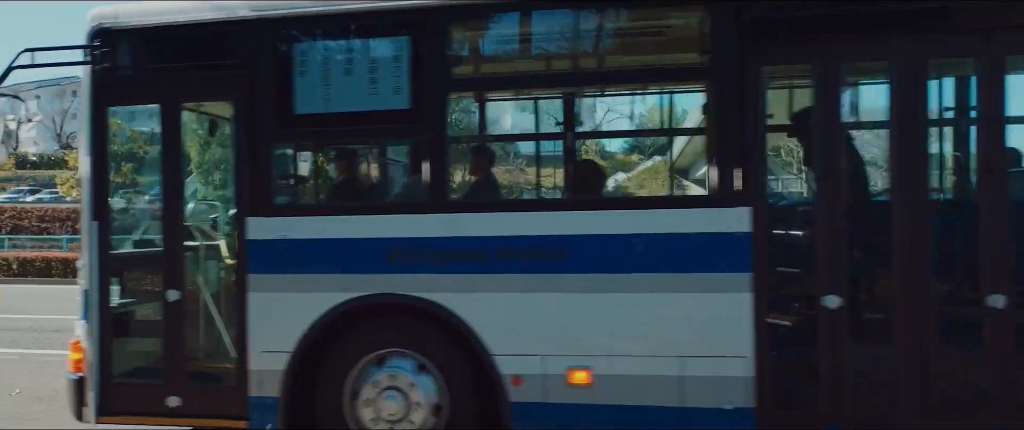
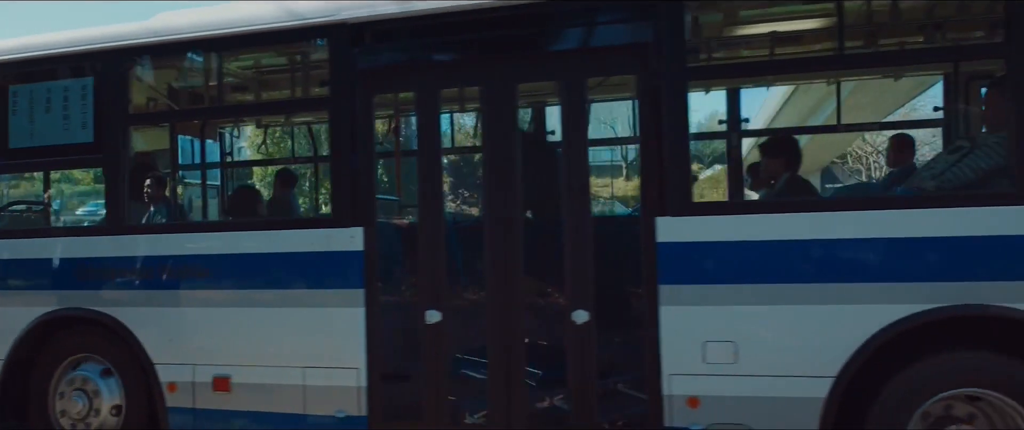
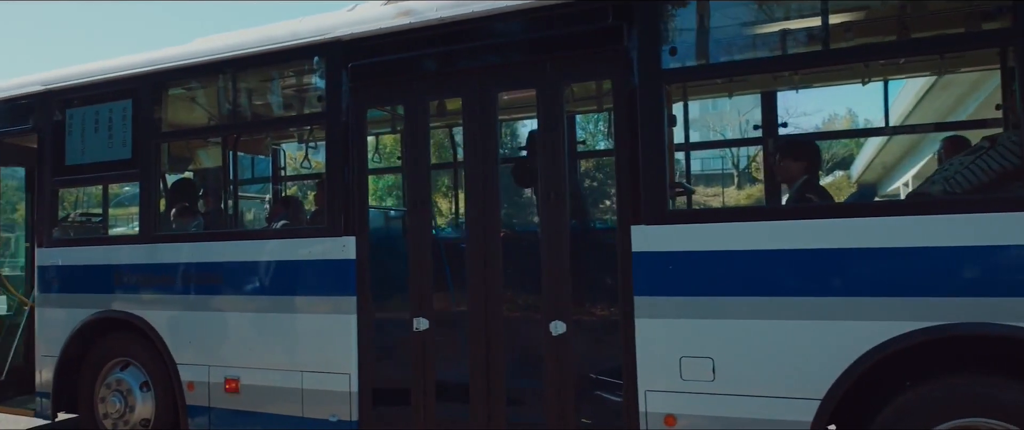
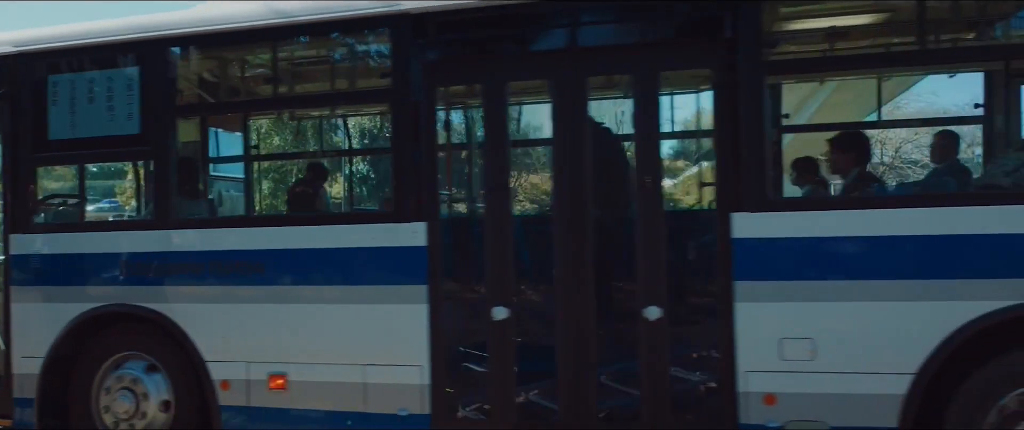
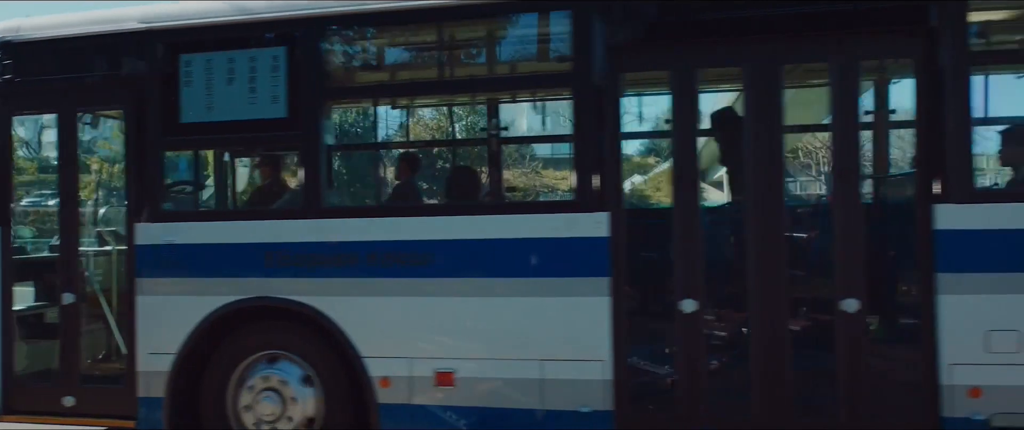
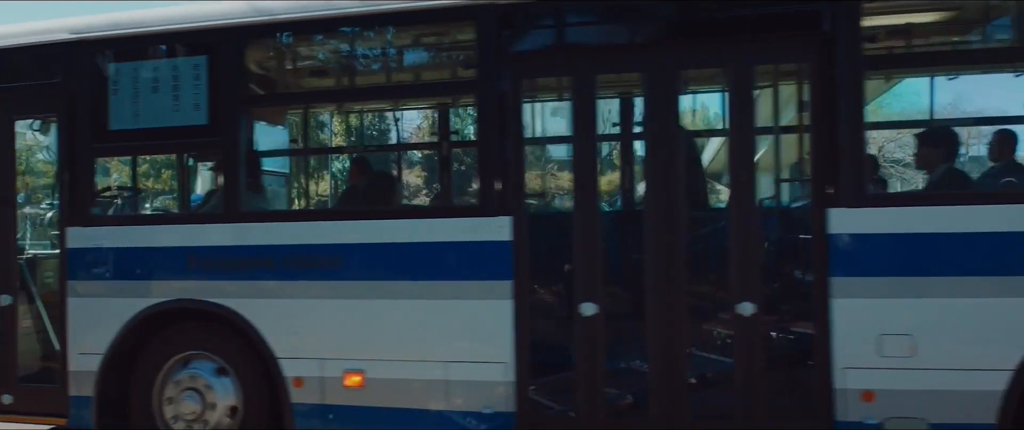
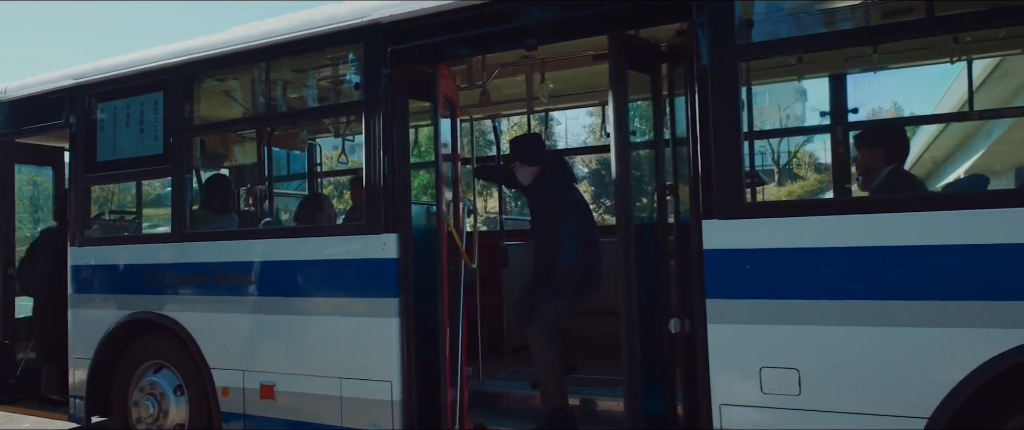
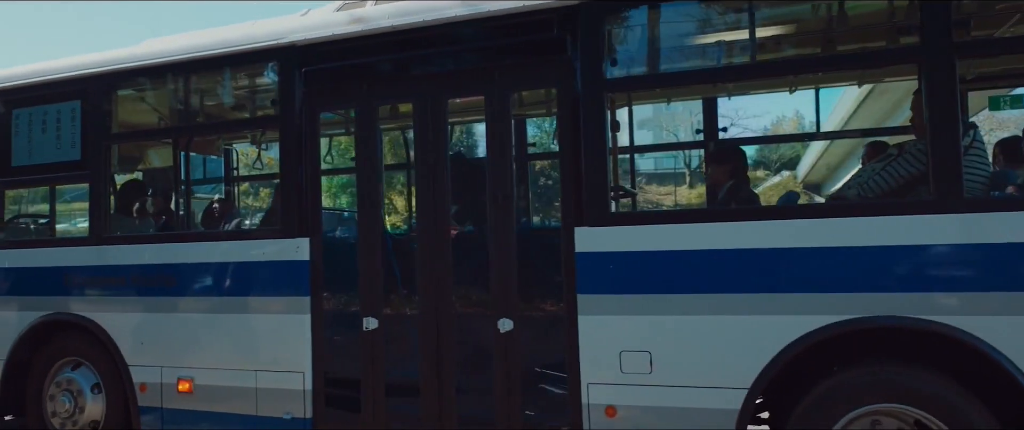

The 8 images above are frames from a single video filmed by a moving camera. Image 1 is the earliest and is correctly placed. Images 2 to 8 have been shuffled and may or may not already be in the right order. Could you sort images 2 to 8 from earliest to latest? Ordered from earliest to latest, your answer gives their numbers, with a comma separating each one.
5, 6, 4, 2, 8, 3, 7
